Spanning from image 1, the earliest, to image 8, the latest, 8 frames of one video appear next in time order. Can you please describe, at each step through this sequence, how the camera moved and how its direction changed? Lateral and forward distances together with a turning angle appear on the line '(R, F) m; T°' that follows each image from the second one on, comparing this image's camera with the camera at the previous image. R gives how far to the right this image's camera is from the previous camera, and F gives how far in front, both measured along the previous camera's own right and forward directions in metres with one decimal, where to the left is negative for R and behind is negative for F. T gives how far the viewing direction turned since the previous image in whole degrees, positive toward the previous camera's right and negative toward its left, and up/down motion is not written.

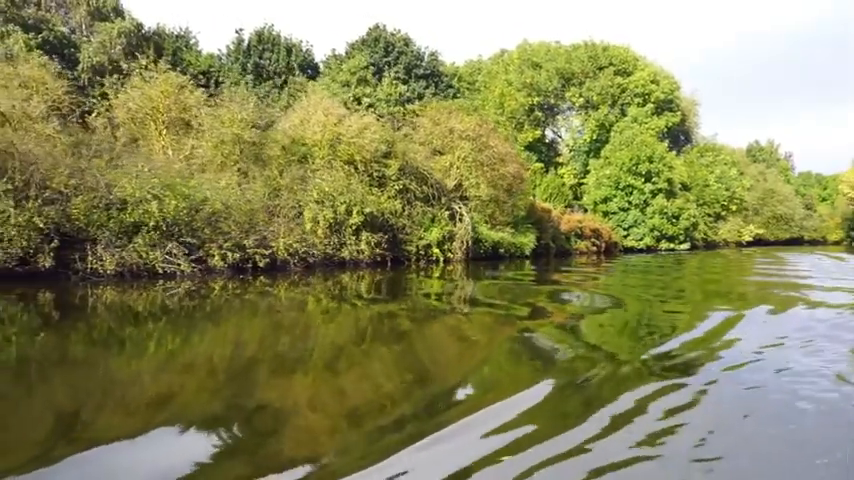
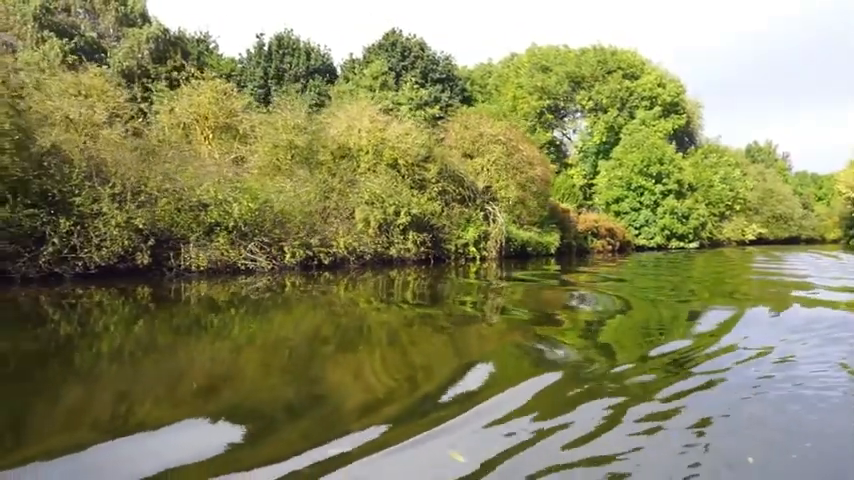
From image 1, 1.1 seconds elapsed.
(-1.5, -1.5) m; +1°
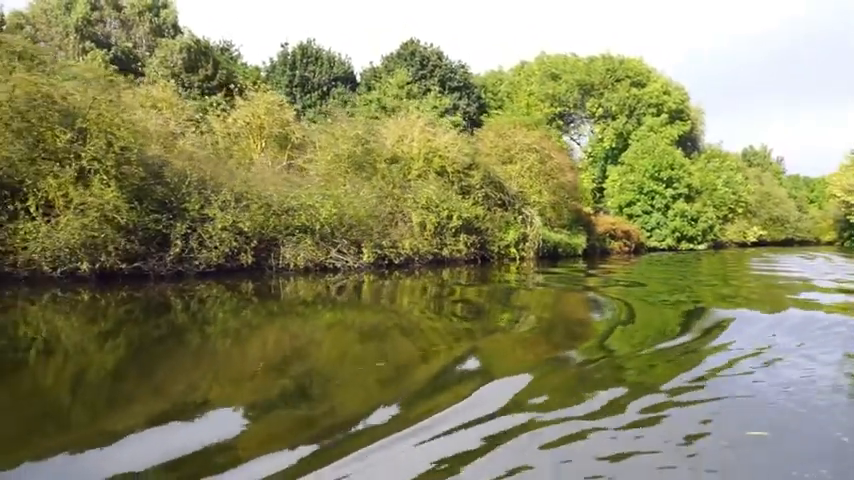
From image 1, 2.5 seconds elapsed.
(-2.1, -2.0) m; +1°
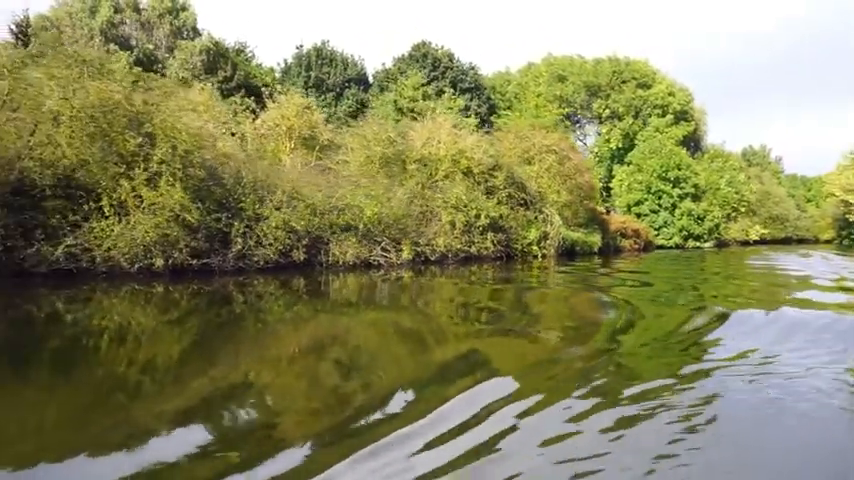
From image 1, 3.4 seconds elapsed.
(-1.2, -1.2) m; 0°
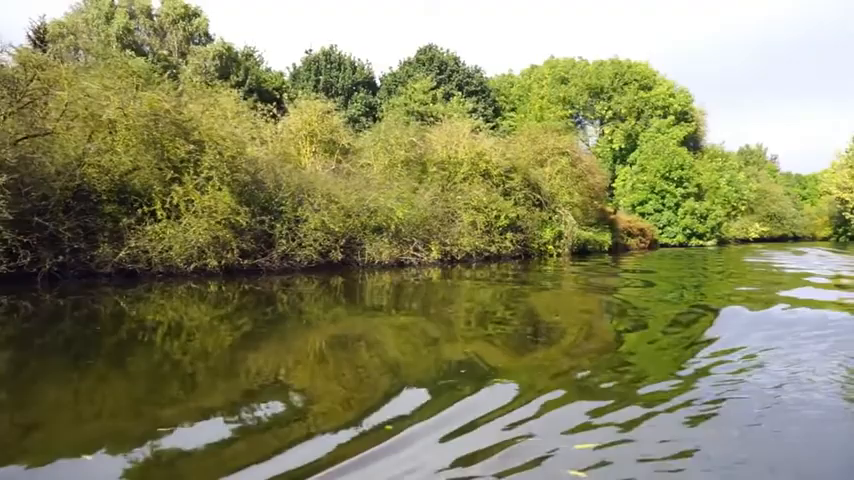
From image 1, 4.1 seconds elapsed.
(-1.0, -1.0) m; 0°
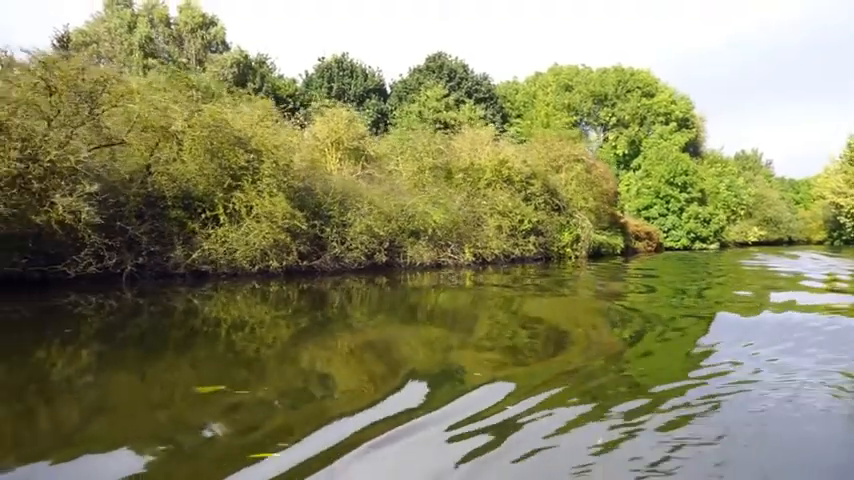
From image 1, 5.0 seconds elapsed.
(-1.4, -1.3) m; +1°
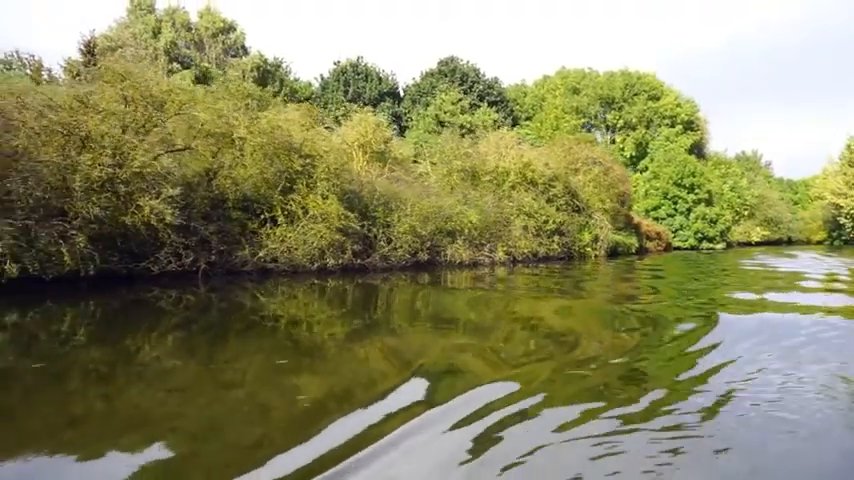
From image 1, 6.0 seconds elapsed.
(-1.4, -1.3) m; 0°
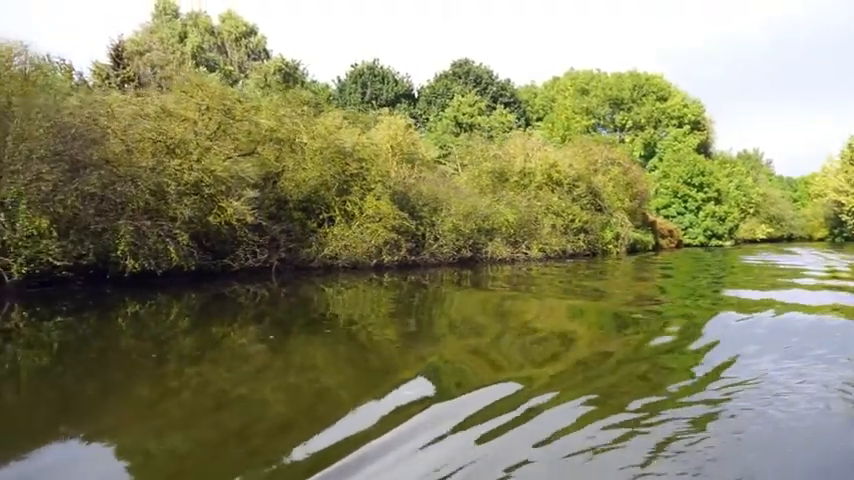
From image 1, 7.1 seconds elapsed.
(-1.5, -1.5) m; 0°
